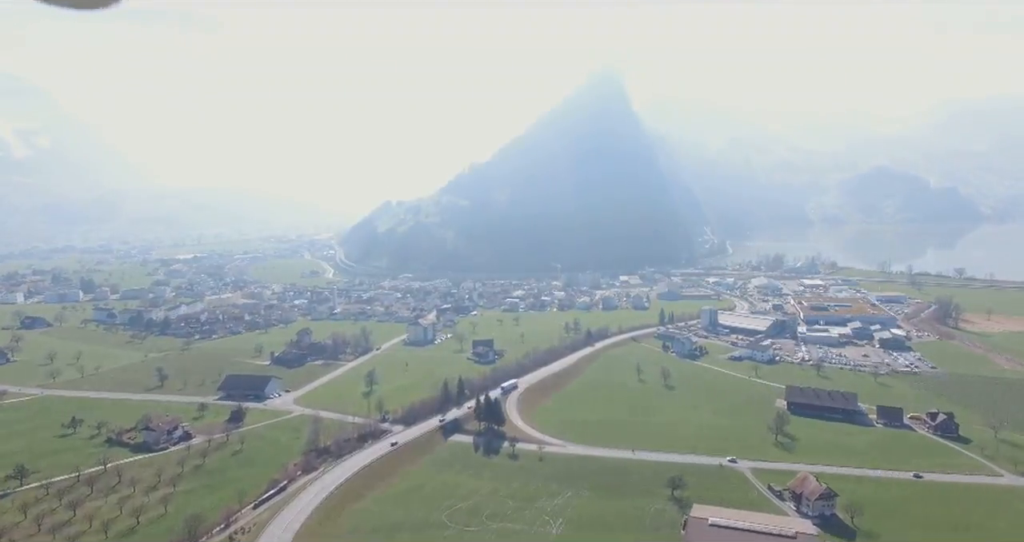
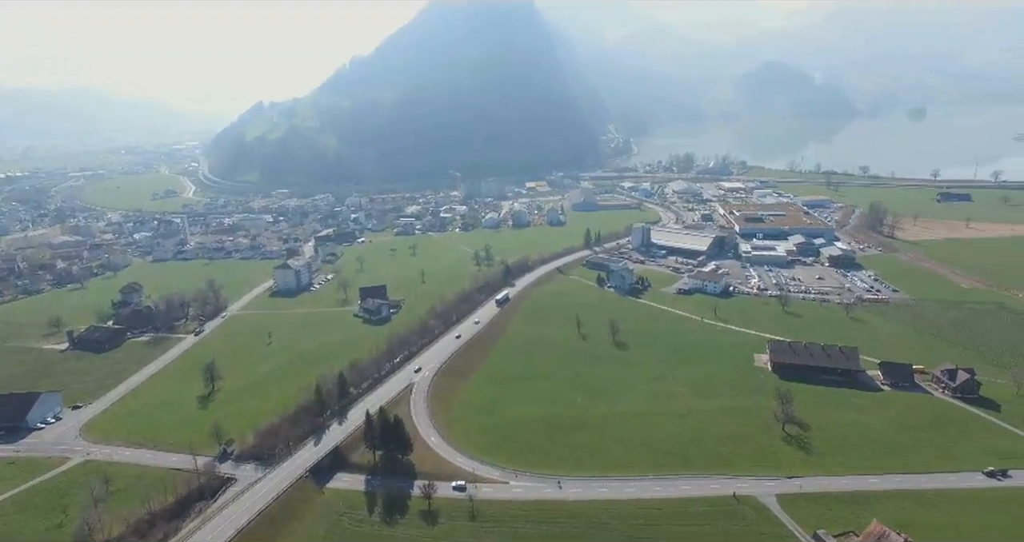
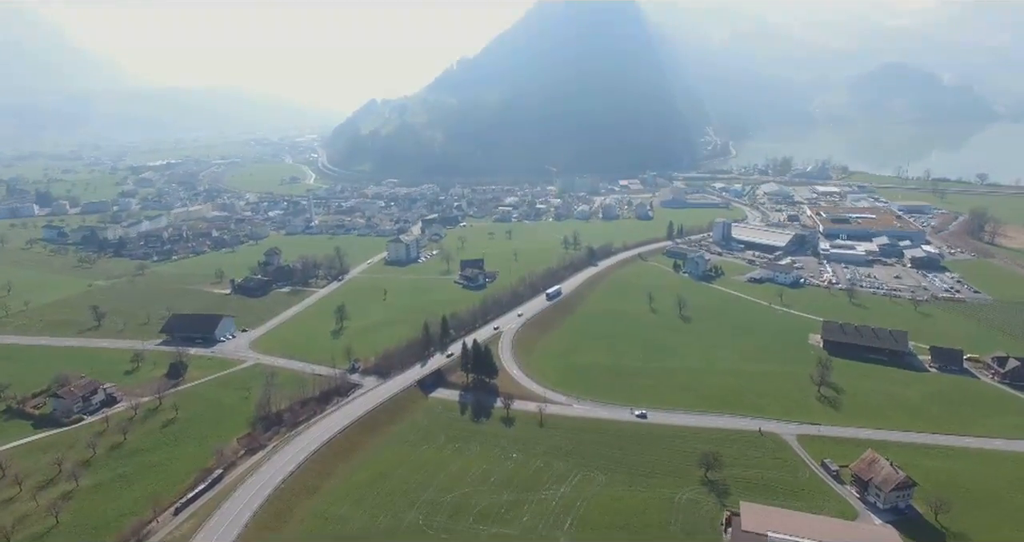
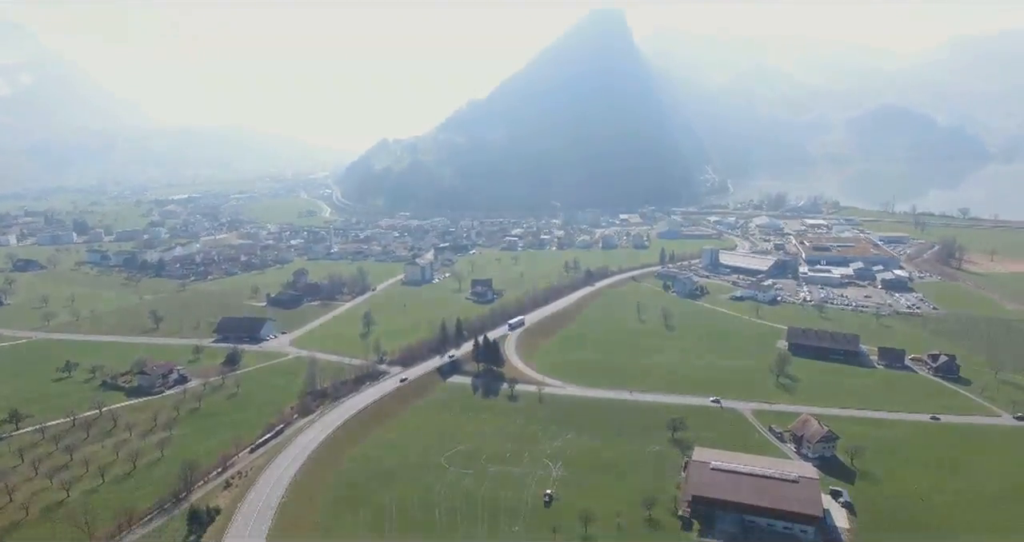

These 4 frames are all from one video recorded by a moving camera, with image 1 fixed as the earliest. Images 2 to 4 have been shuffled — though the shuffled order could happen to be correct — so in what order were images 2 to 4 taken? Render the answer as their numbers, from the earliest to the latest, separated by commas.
4, 3, 2
